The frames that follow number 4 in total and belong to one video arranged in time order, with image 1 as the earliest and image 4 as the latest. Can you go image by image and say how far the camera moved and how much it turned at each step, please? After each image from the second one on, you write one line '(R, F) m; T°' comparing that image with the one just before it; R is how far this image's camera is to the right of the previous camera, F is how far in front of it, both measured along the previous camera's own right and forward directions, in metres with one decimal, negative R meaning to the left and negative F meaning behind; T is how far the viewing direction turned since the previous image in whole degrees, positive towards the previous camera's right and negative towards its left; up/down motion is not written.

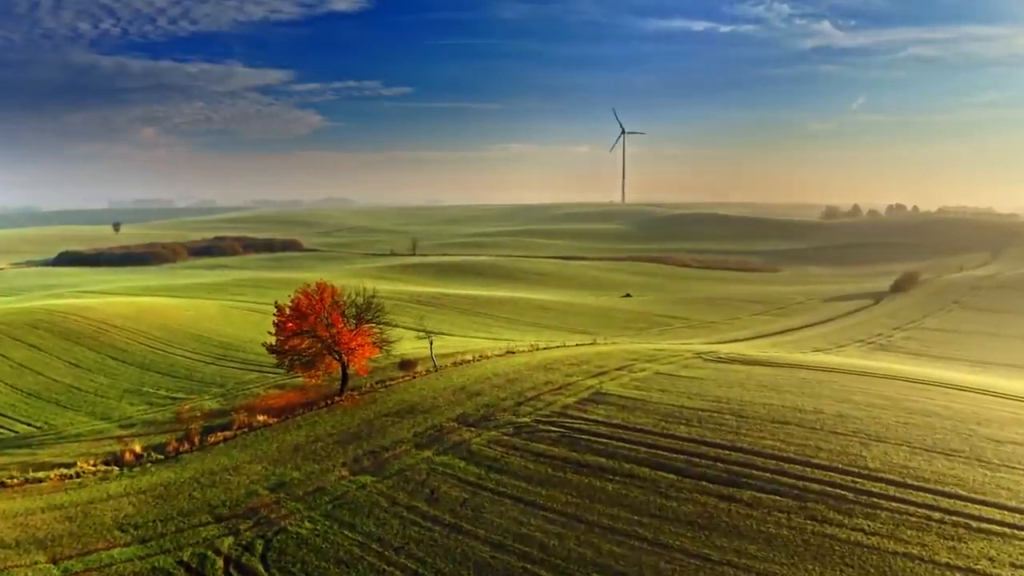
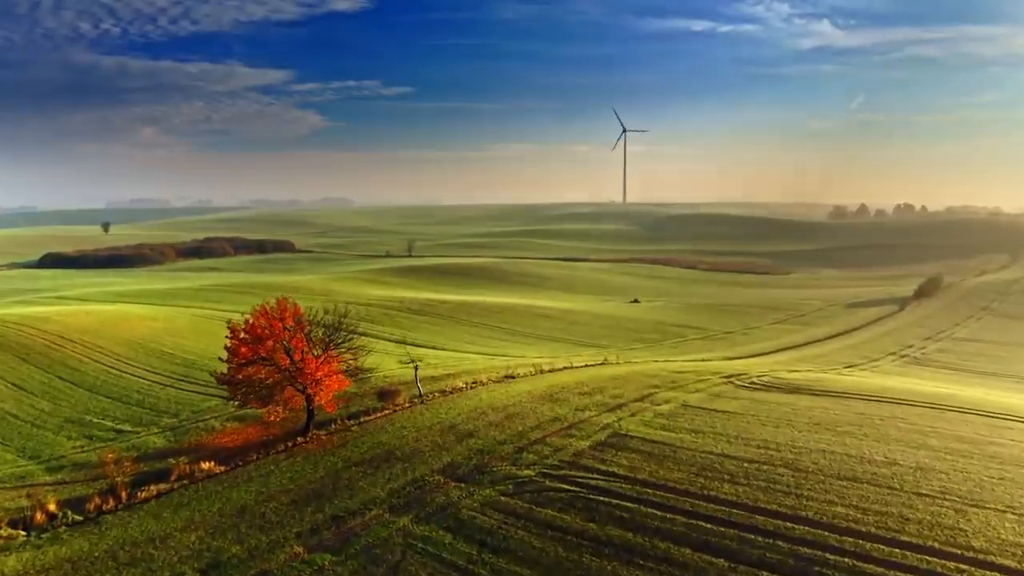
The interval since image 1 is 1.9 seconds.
(0.0, +5.1) m; 0°
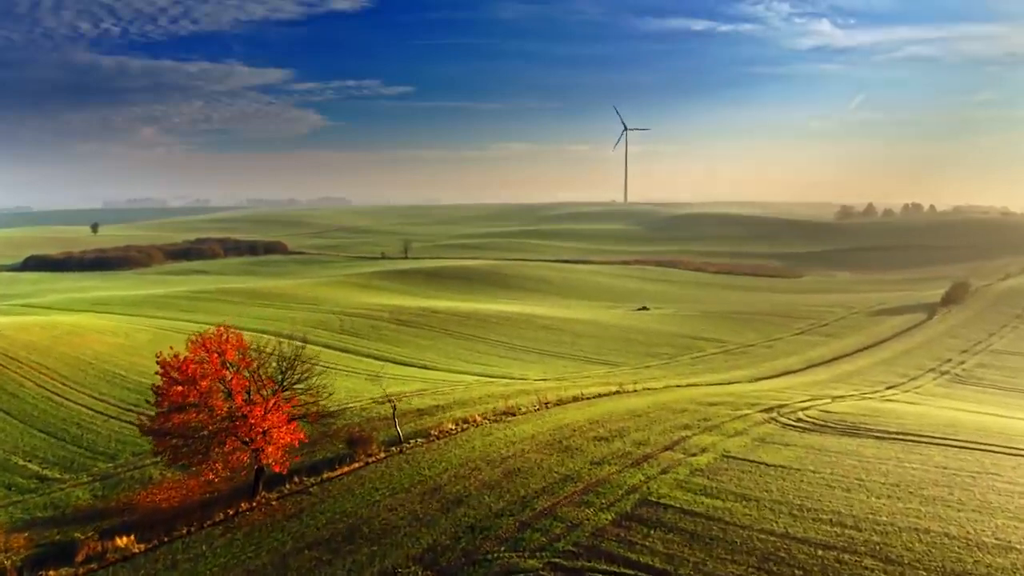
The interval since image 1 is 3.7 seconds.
(0.0, +5.1) m; 0°
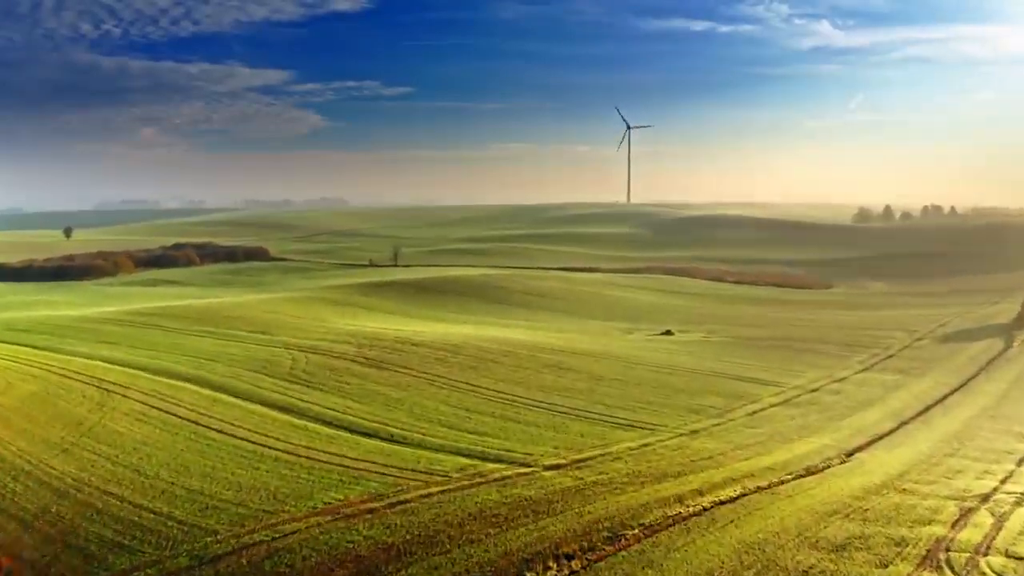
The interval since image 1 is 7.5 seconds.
(0.0, +11.2) m; 0°
